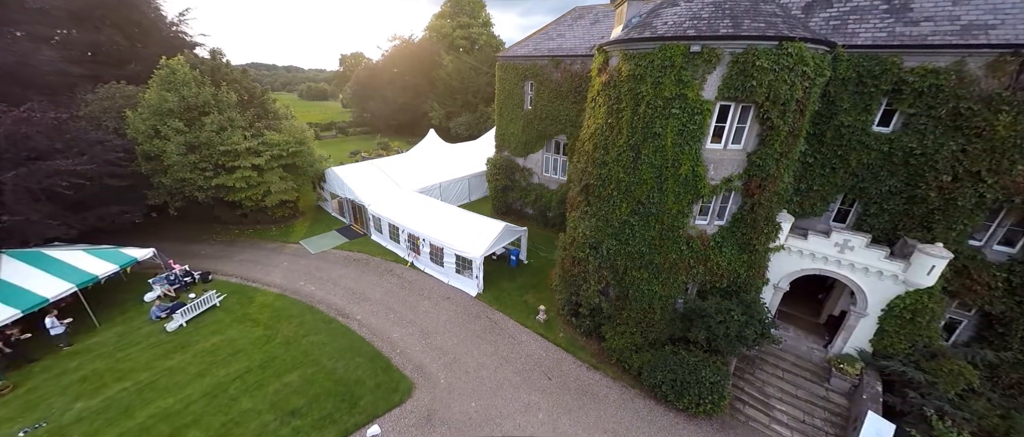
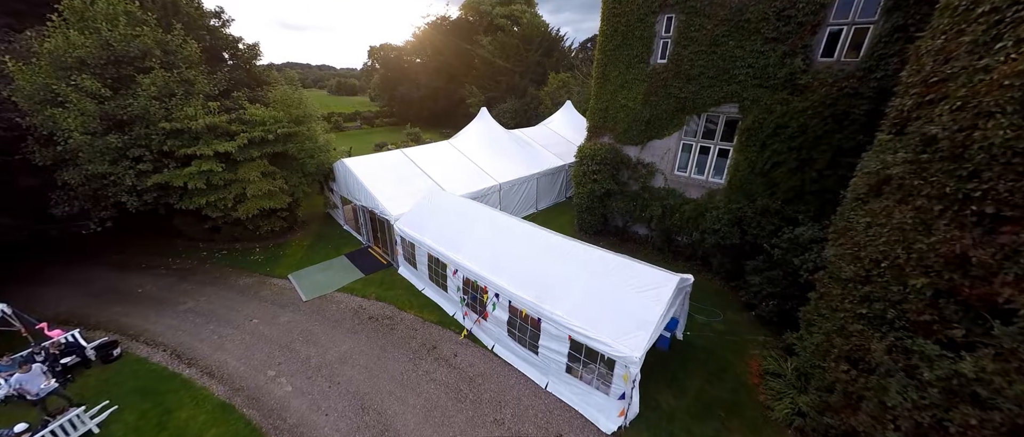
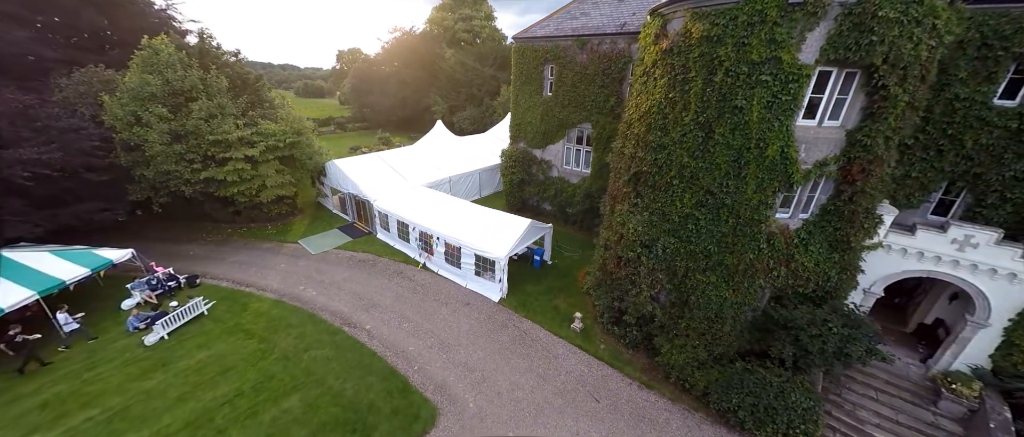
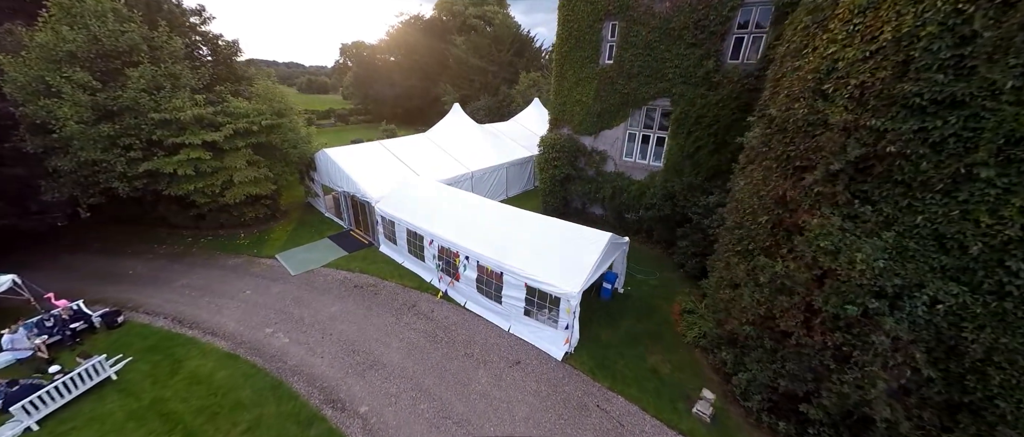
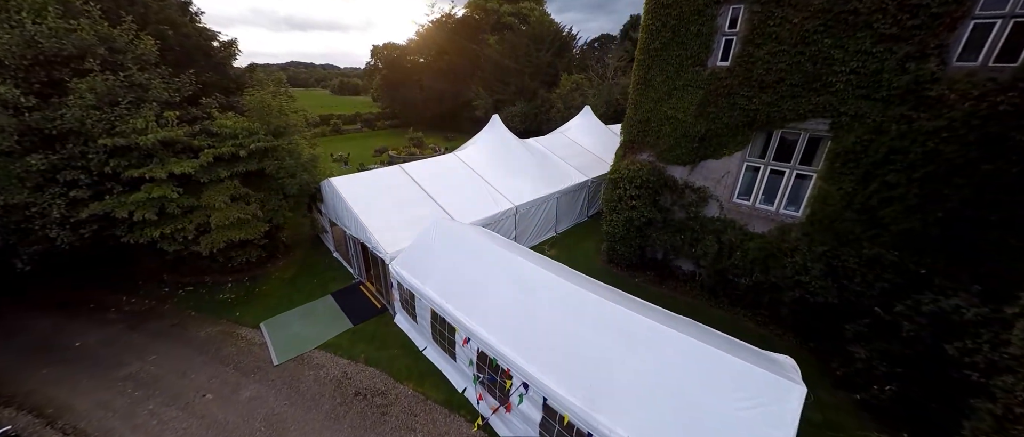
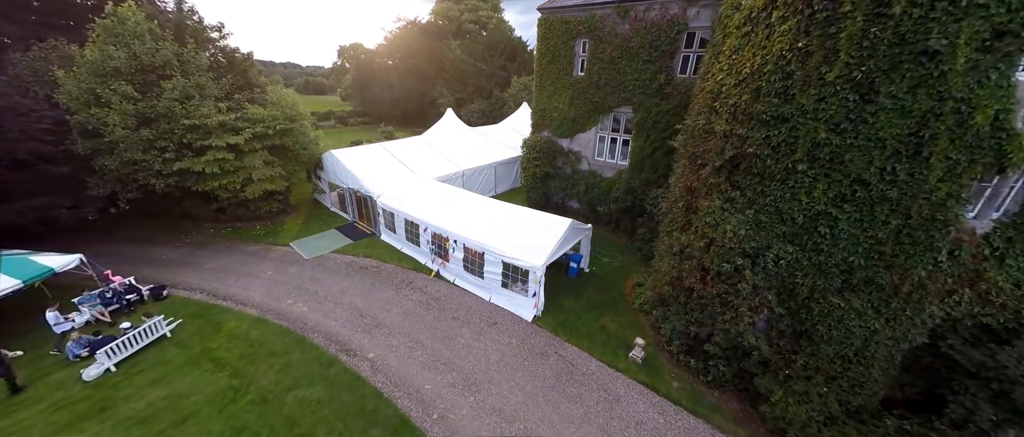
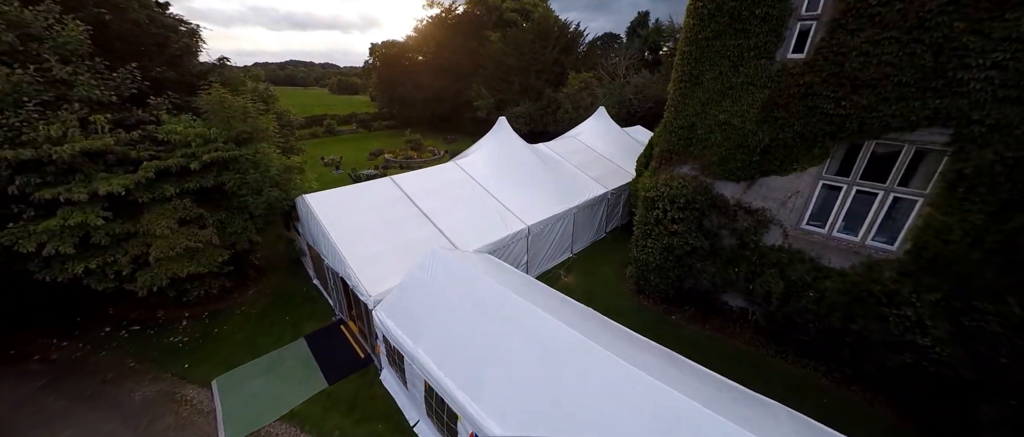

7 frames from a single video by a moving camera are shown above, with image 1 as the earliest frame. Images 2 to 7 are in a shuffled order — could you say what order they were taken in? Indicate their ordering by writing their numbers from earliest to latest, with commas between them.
3, 6, 4, 2, 5, 7
